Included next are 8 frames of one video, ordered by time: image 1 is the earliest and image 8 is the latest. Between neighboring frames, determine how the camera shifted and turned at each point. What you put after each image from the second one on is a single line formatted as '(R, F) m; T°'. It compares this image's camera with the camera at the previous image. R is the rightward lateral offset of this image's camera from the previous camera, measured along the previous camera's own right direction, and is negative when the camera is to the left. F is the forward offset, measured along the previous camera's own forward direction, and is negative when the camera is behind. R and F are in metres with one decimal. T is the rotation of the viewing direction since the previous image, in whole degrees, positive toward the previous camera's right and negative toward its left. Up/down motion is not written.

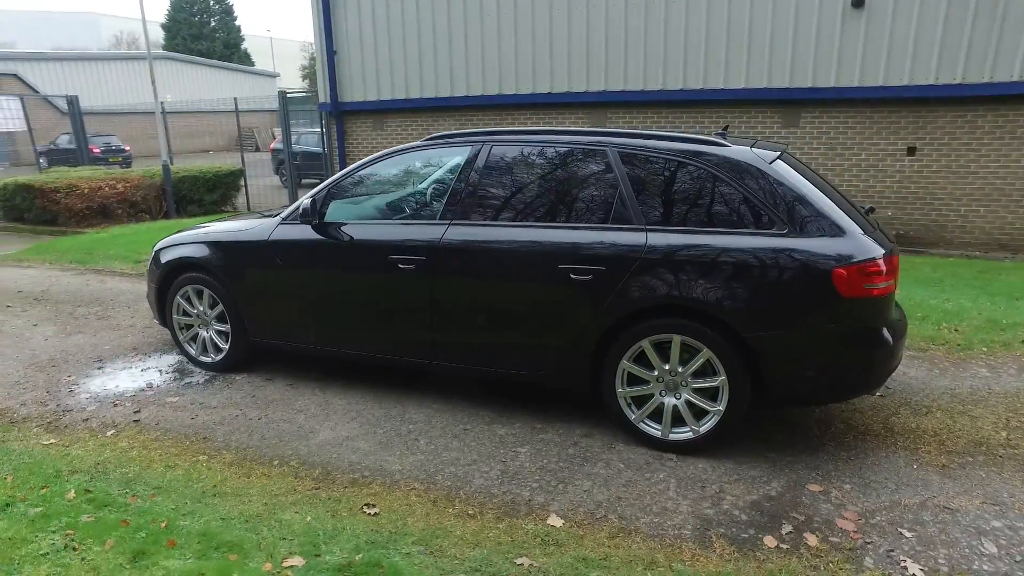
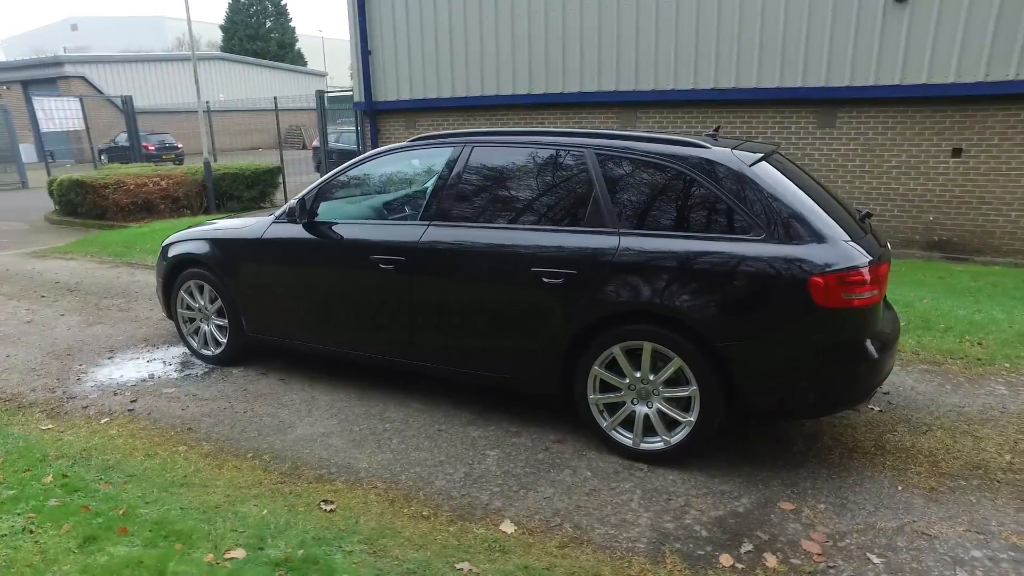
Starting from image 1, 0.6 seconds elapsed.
(+0.4, 0.0) m; -4°
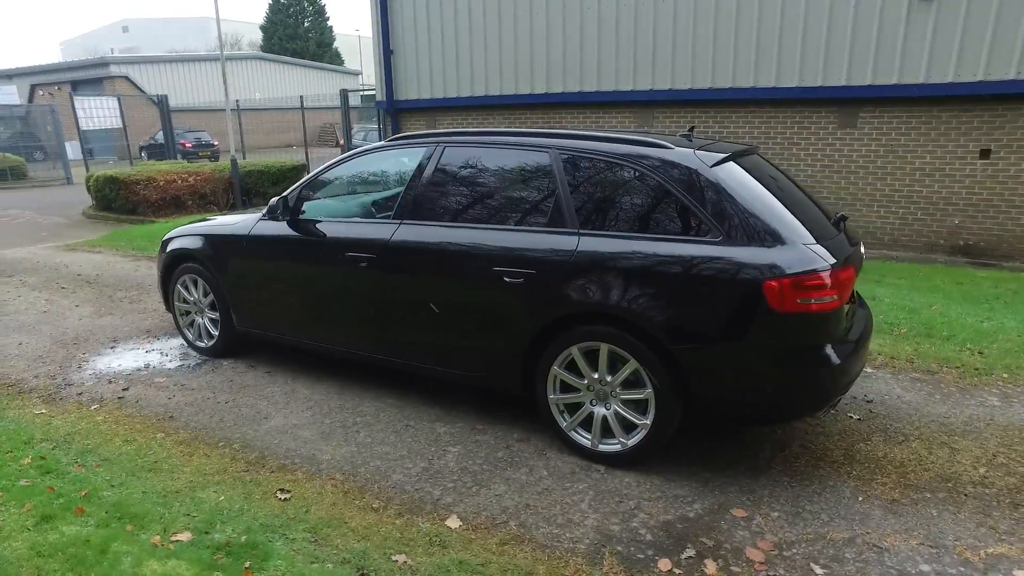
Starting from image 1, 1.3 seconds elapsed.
(+0.4, 0.0) m; -3°
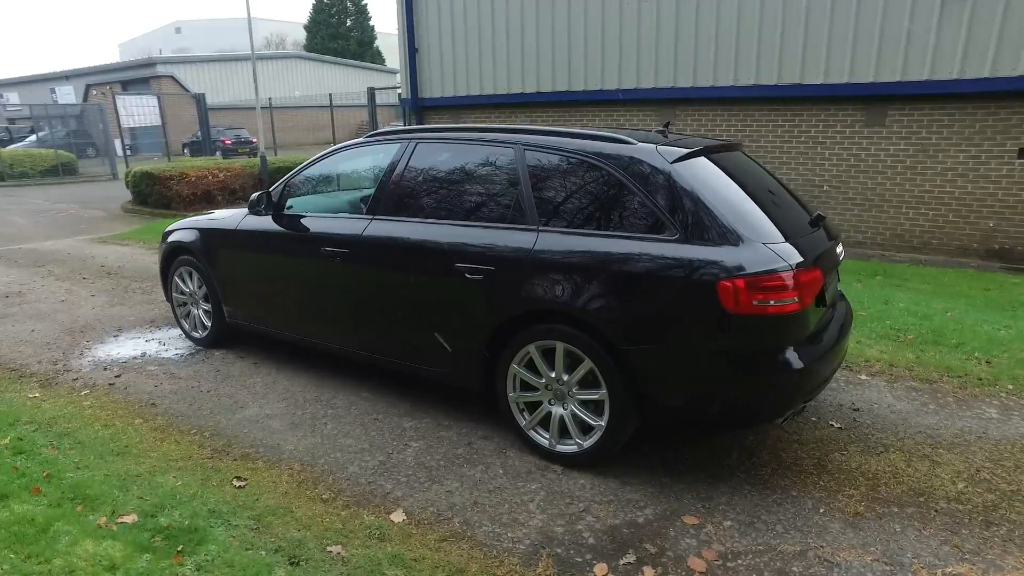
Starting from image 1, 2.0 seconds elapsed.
(+0.5, 0.0) m; -4°
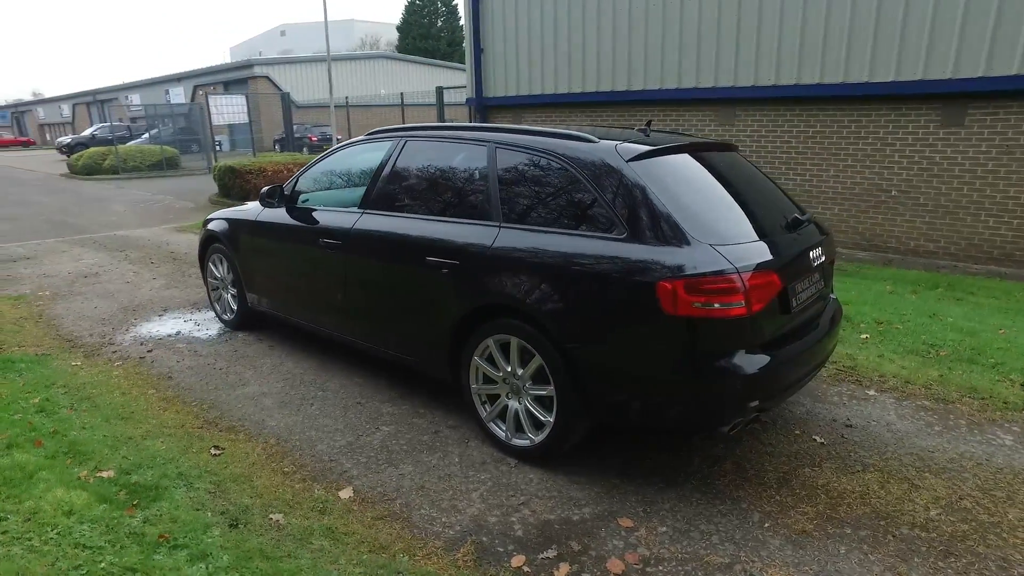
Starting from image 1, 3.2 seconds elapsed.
(+0.7, 0.0) m; -8°
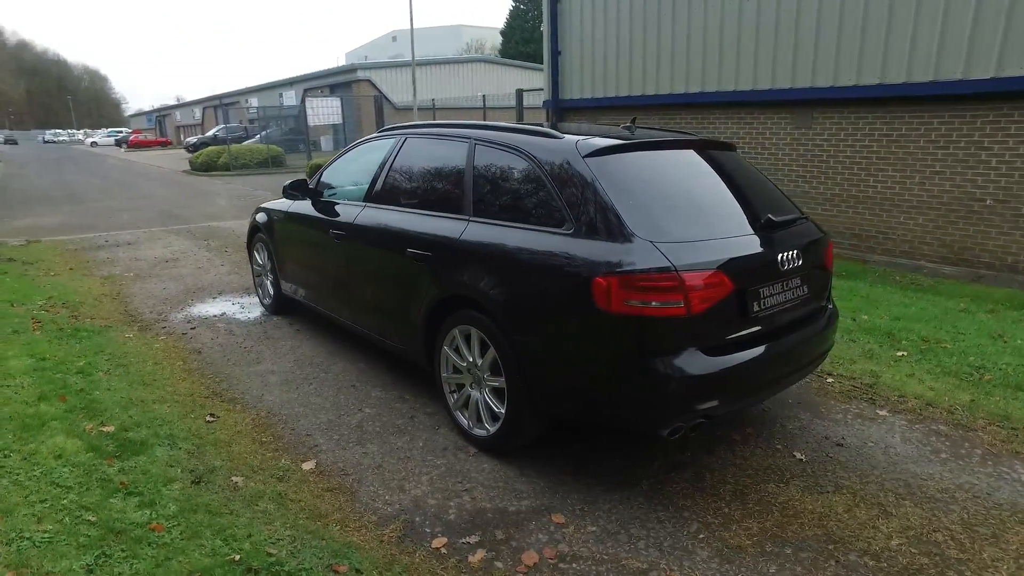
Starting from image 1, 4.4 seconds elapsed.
(+0.8, 0.0) m; -9°
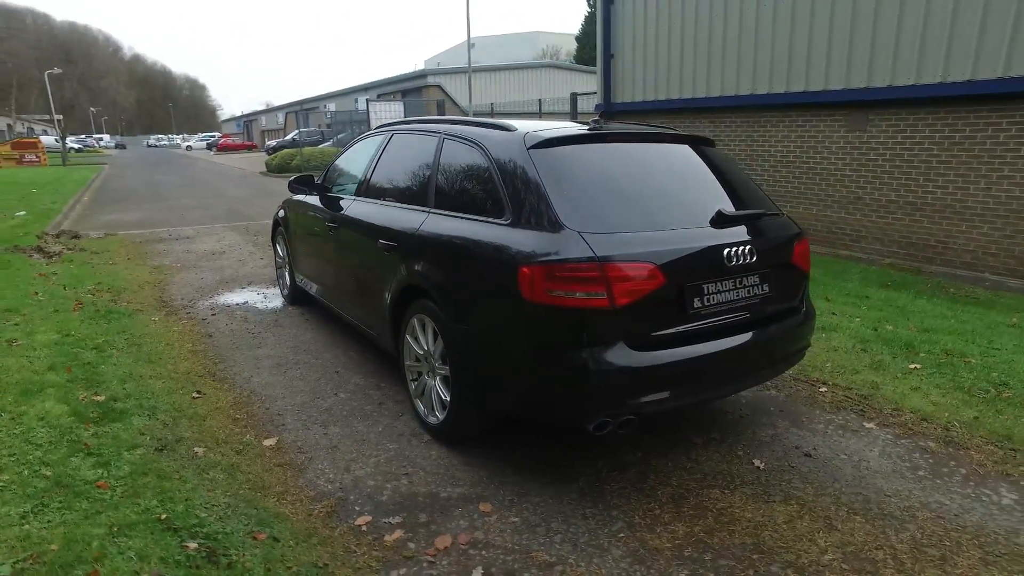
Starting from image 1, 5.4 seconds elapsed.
(+0.7, 0.0) m; -7°
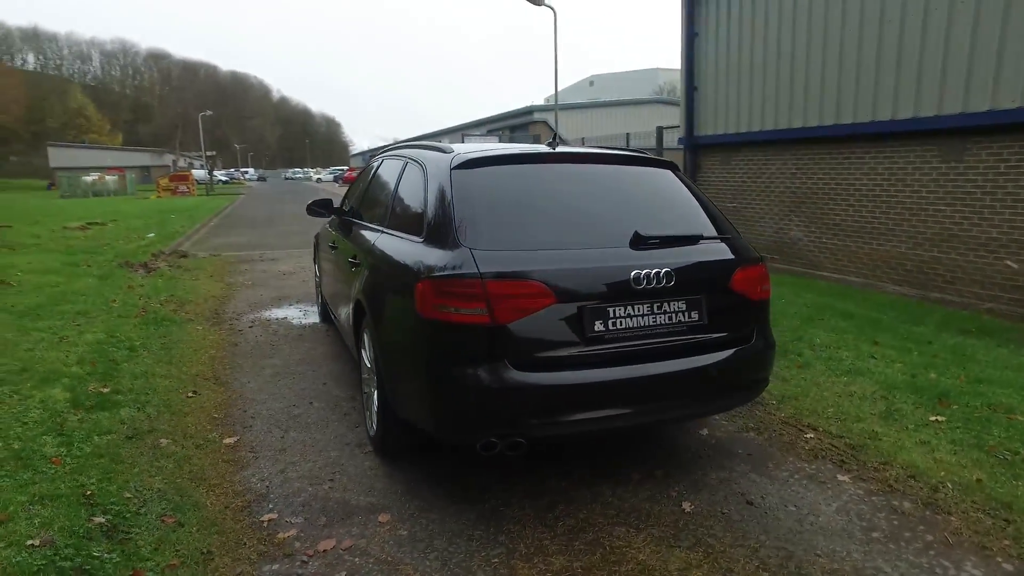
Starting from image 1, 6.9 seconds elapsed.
(+1.0, +0.1) m; -11°
